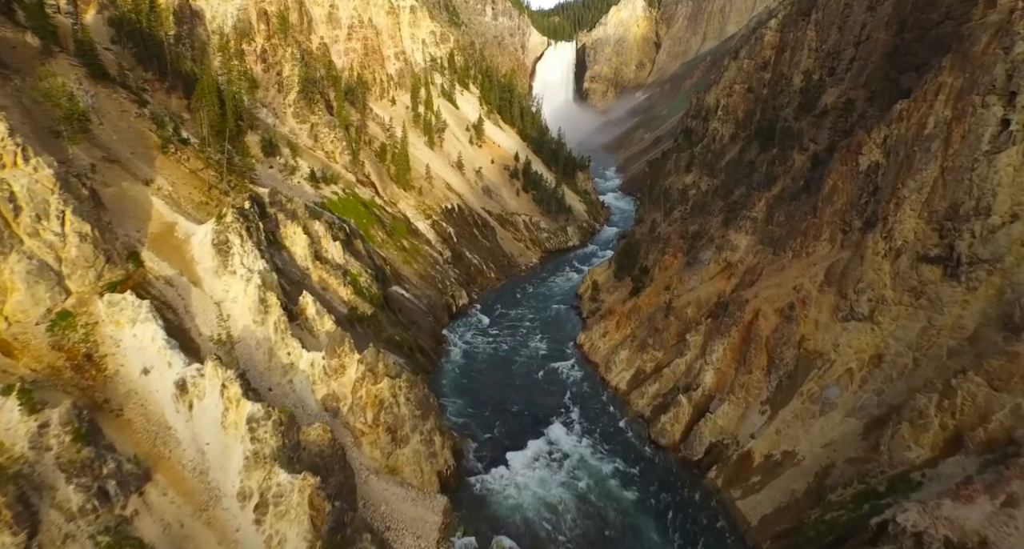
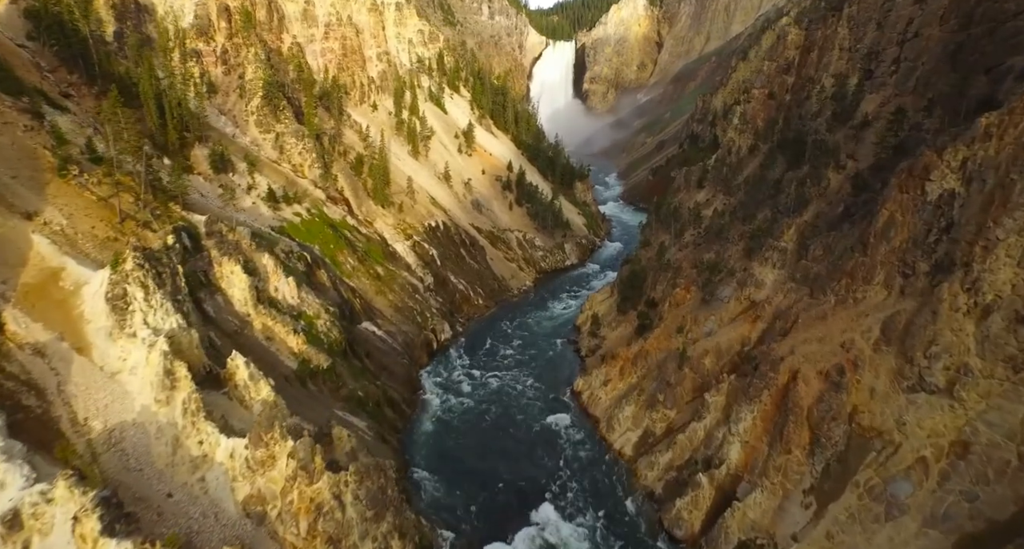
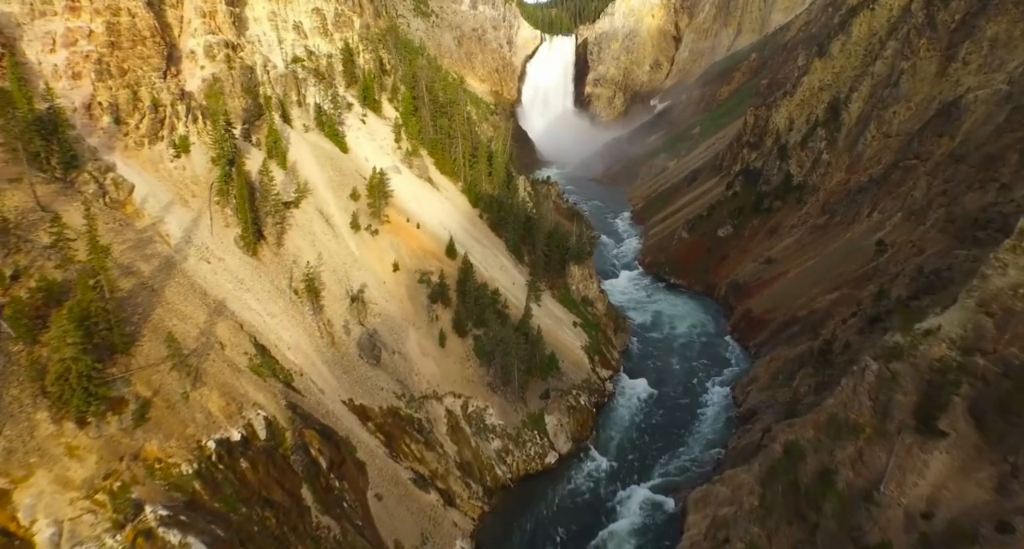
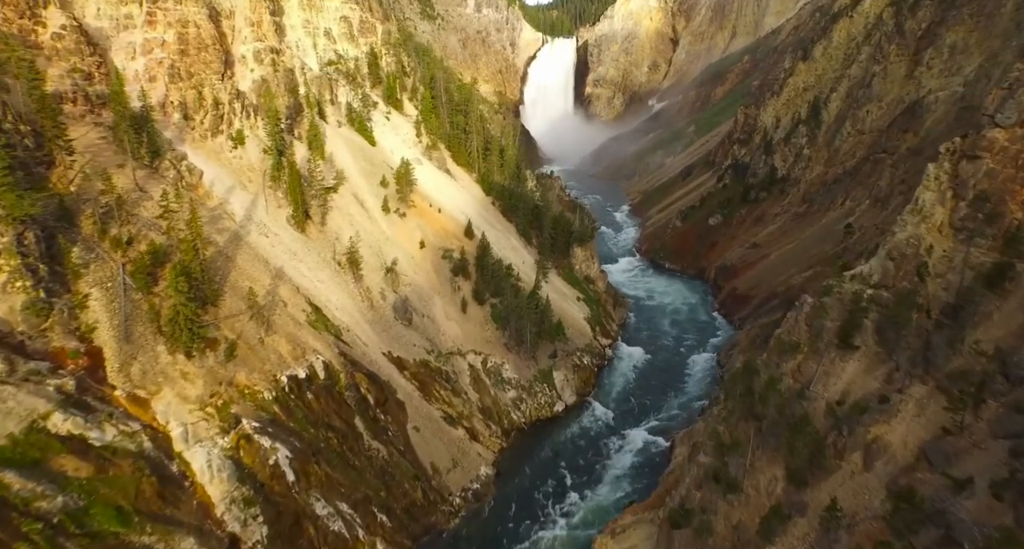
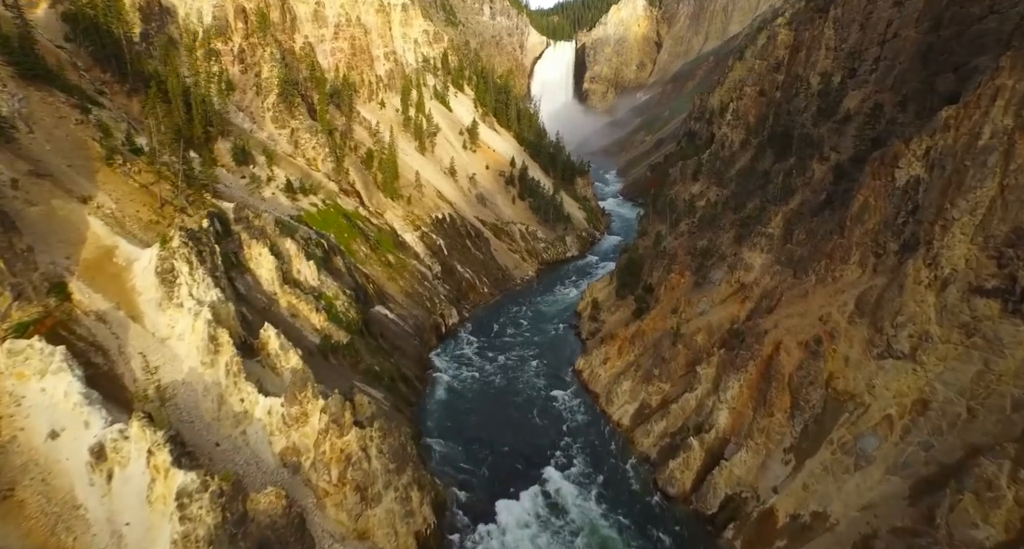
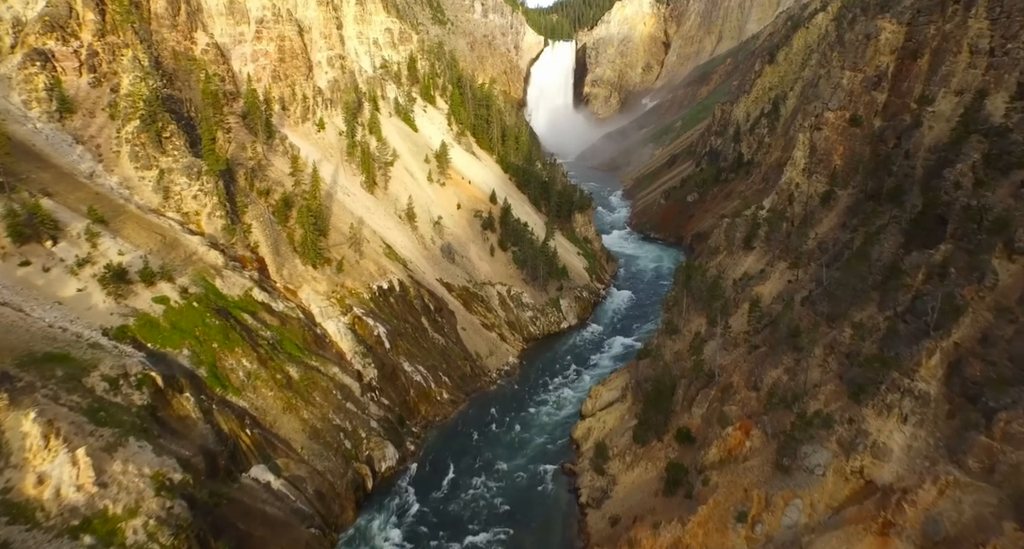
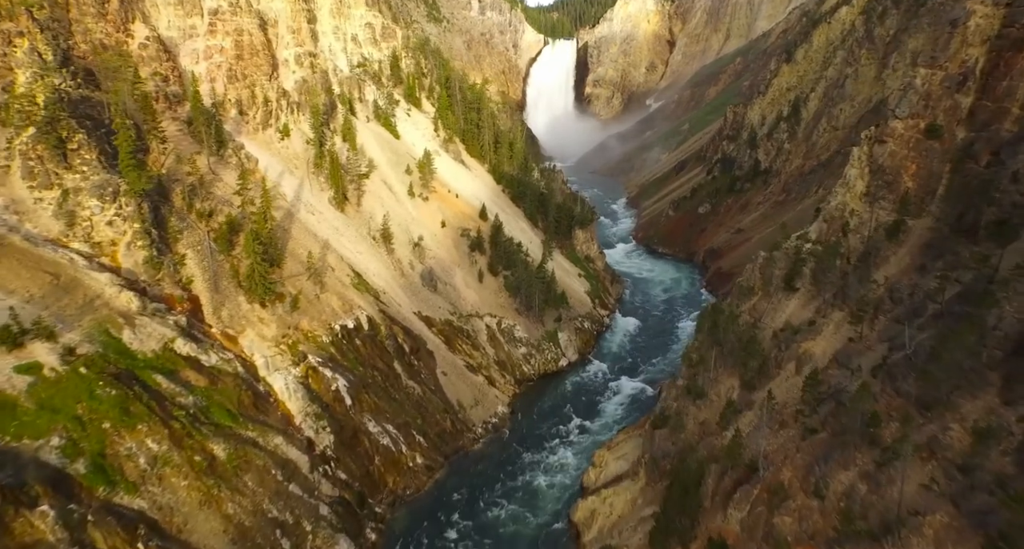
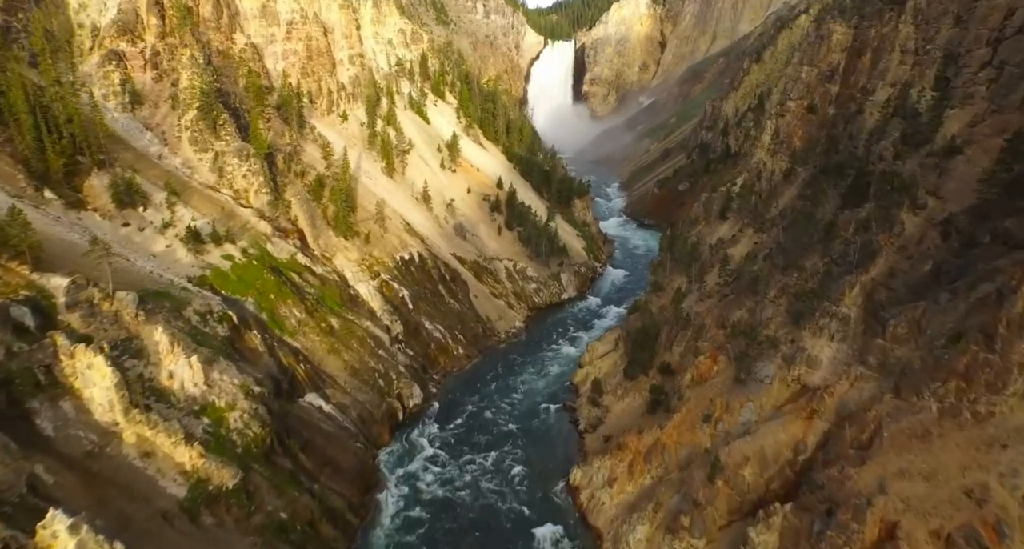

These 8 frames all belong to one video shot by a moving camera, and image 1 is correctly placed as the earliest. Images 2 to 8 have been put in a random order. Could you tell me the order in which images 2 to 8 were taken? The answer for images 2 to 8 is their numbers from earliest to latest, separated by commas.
5, 2, 8, 6, 7, 4, 3
